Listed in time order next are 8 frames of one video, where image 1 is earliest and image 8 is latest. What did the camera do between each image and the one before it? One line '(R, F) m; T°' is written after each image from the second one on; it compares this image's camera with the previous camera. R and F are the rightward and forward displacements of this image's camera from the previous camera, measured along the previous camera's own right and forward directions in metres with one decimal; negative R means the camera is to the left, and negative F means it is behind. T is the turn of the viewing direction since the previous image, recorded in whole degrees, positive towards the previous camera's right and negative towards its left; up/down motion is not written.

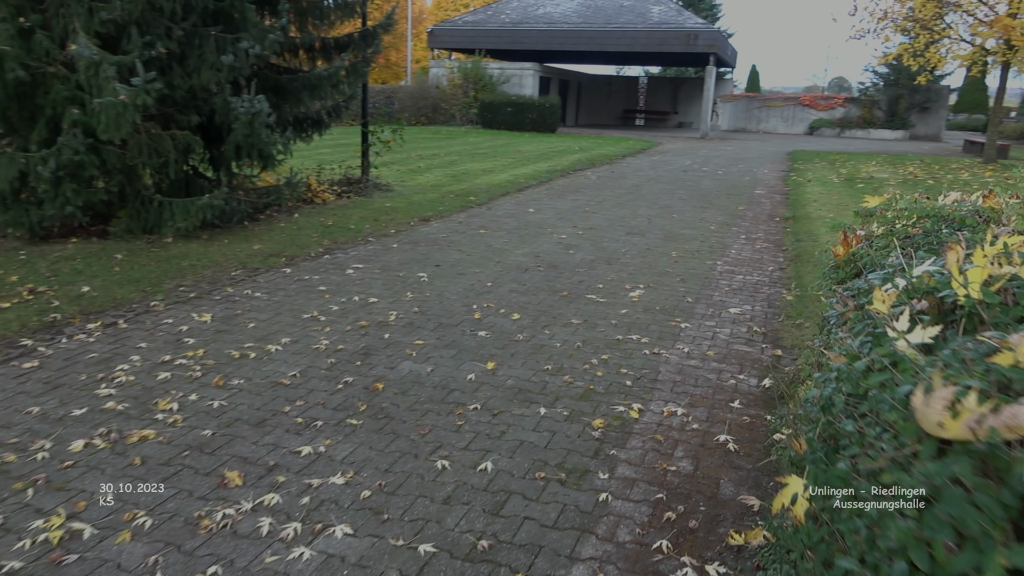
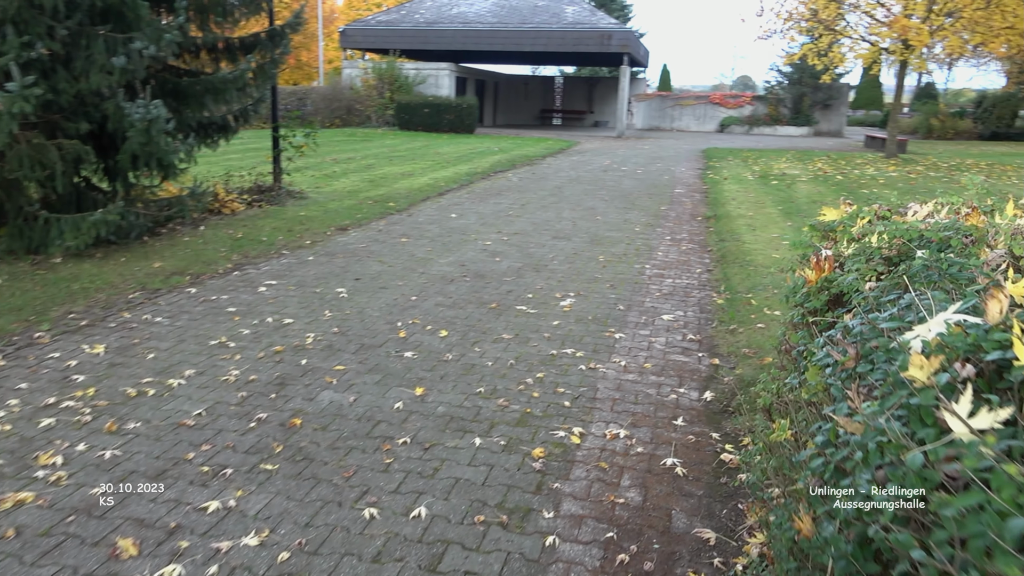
(0.0, +0.3) m; +6°
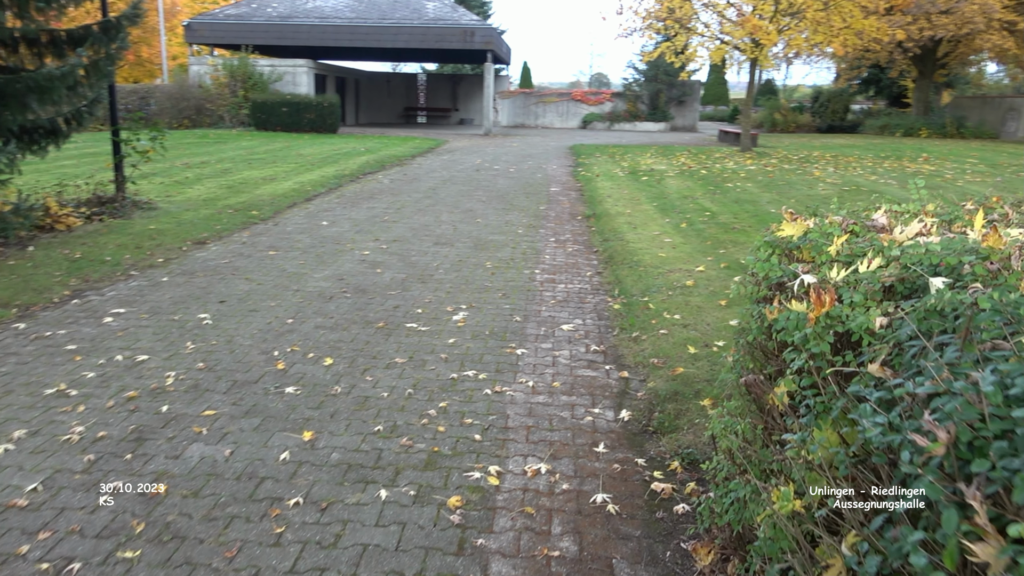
(-0.1, +0.5) m; +10°
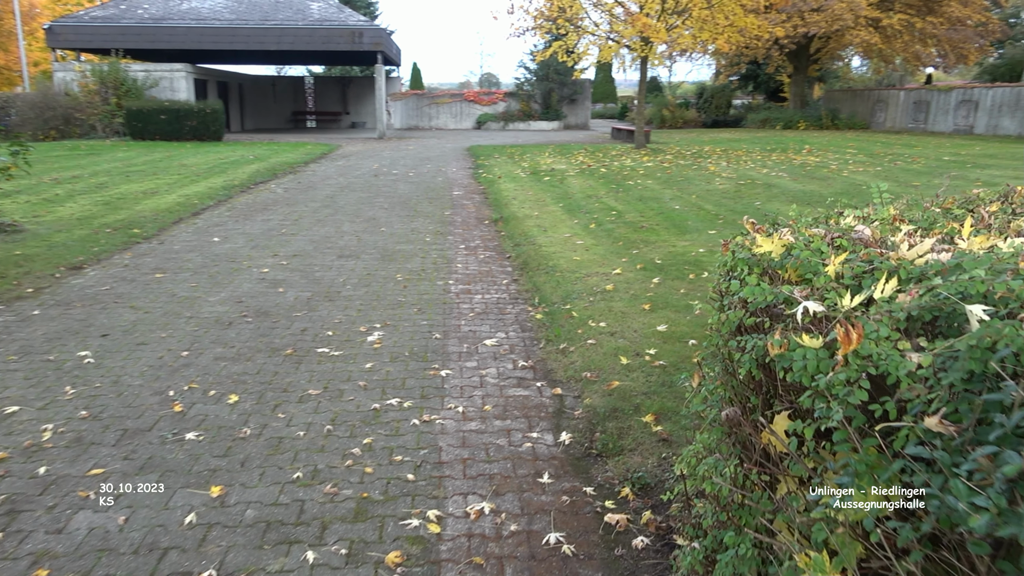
(-0.1, +0.3) m; +7°
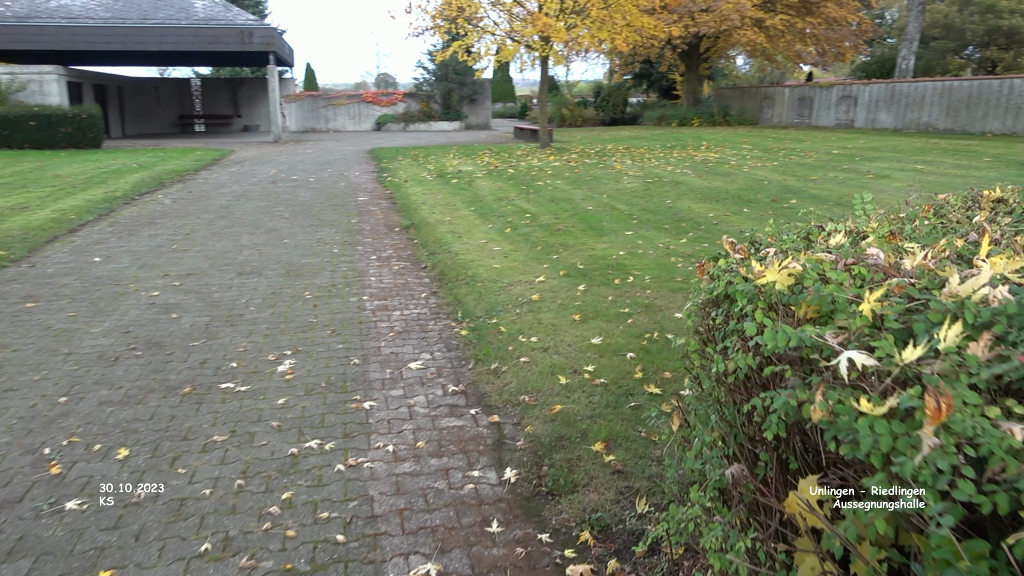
(-0.1, +0.4) m; +7°
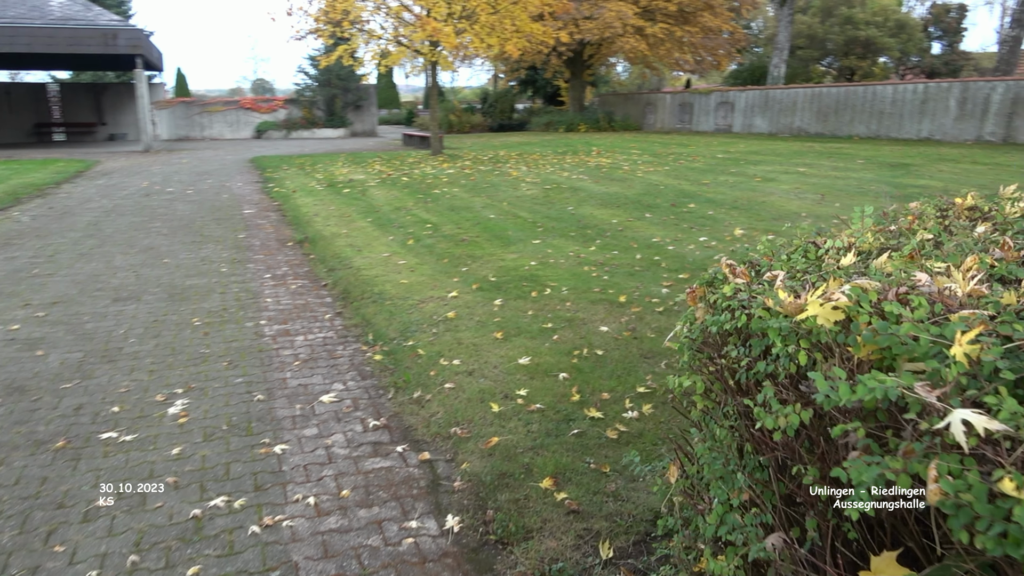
(-0.2, +0.4) m; +8°
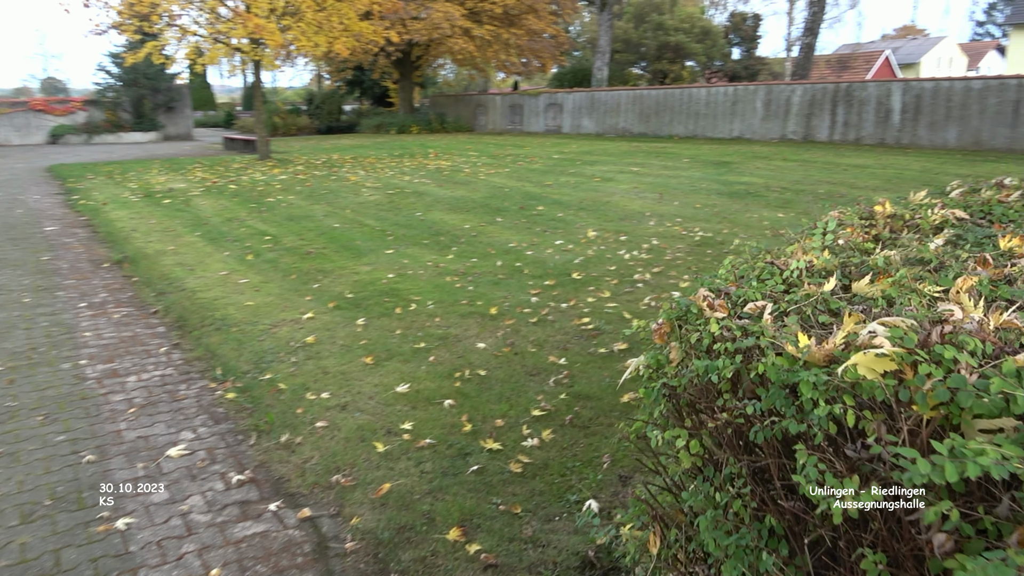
(-0.2, +0.4) m; +12°
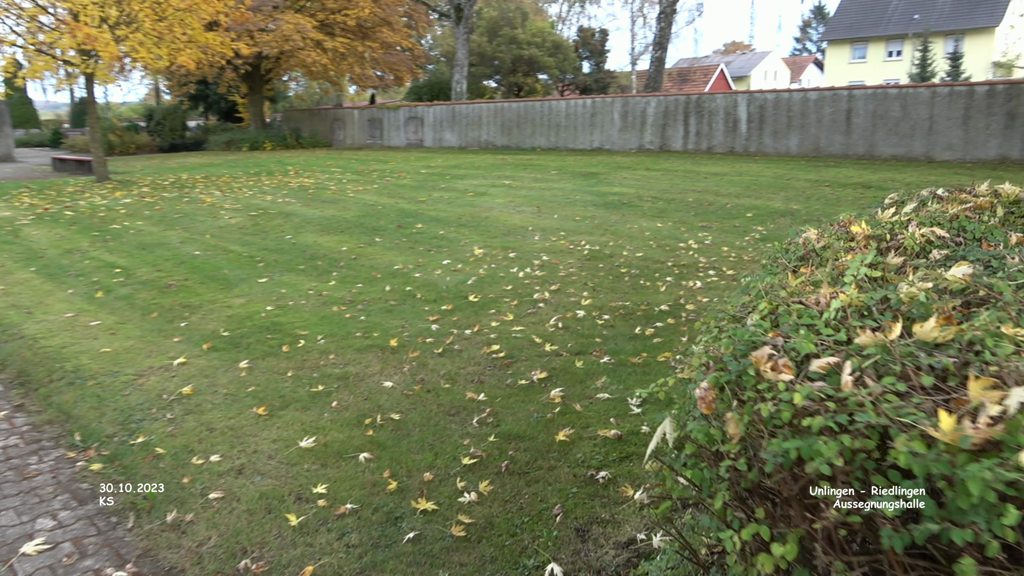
(-0.3, +0.4) m; +10°
